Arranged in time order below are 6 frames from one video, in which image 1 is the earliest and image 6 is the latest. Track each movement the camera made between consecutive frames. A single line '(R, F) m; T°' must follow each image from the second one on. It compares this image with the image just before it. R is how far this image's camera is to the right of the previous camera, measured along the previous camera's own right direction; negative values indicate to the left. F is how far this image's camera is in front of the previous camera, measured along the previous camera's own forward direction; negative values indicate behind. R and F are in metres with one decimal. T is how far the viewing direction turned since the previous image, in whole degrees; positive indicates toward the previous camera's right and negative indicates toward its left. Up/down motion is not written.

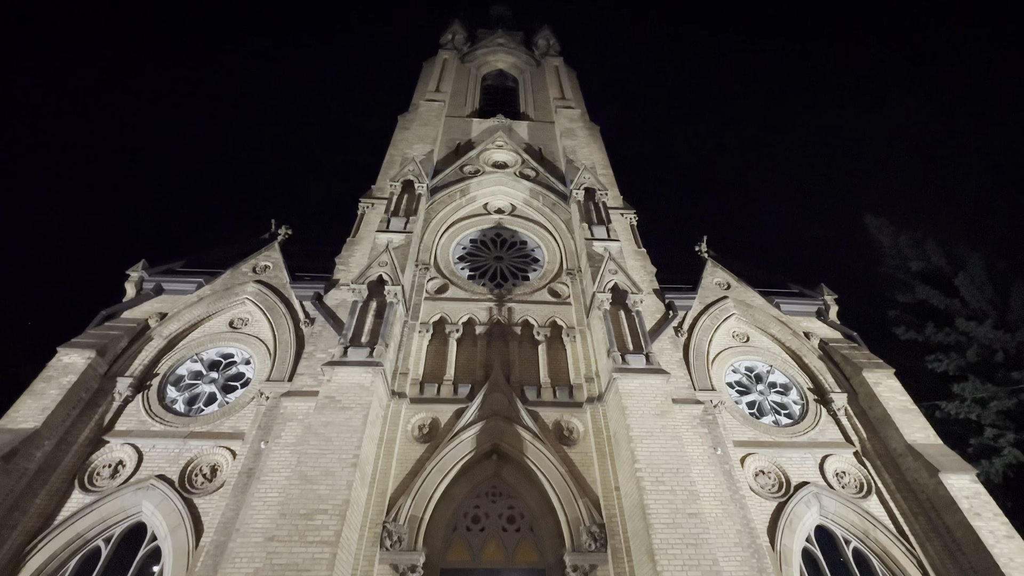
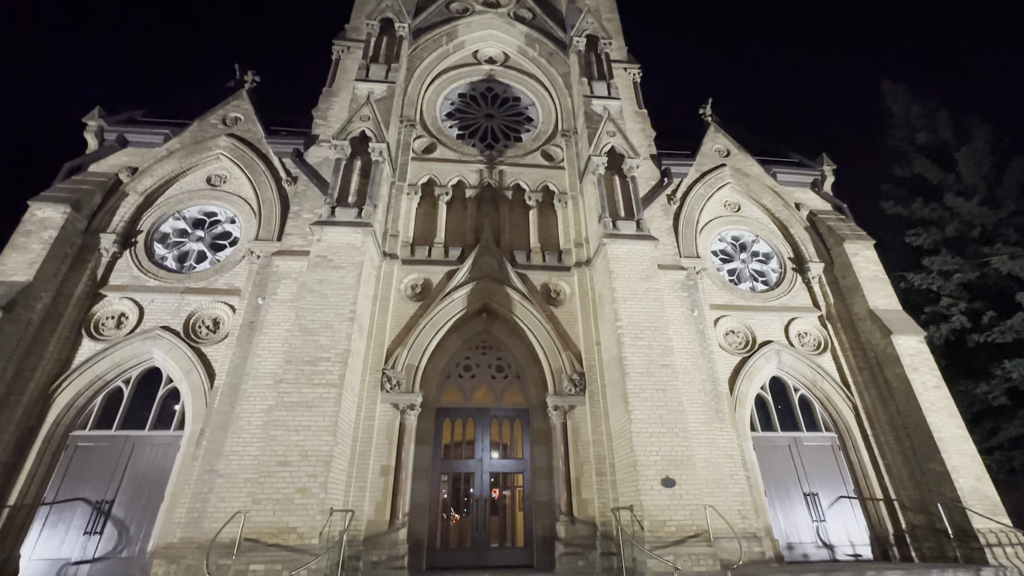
(-0.1, +0.1) m; +2°
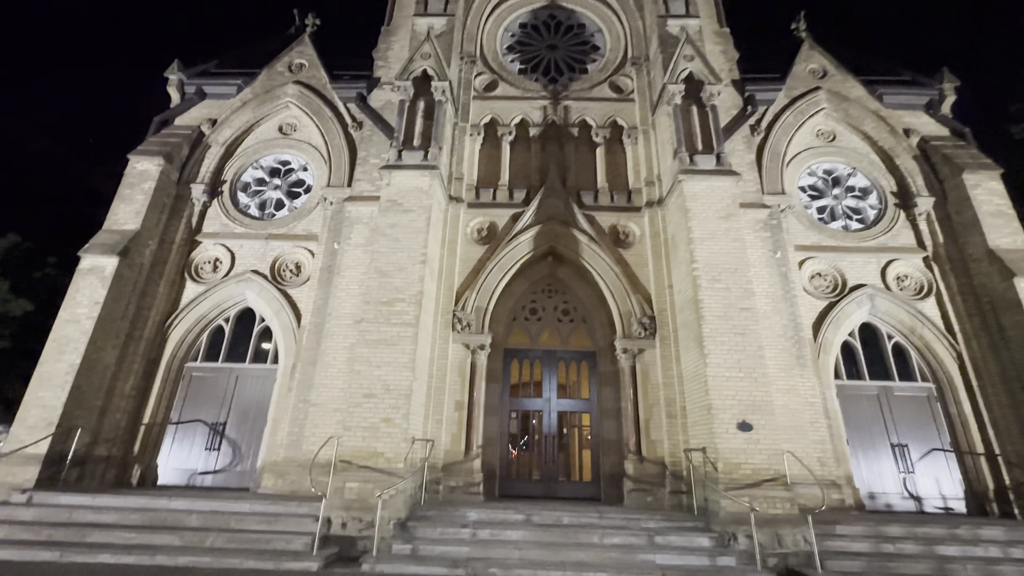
(-0.3, +0.1) m; -7°
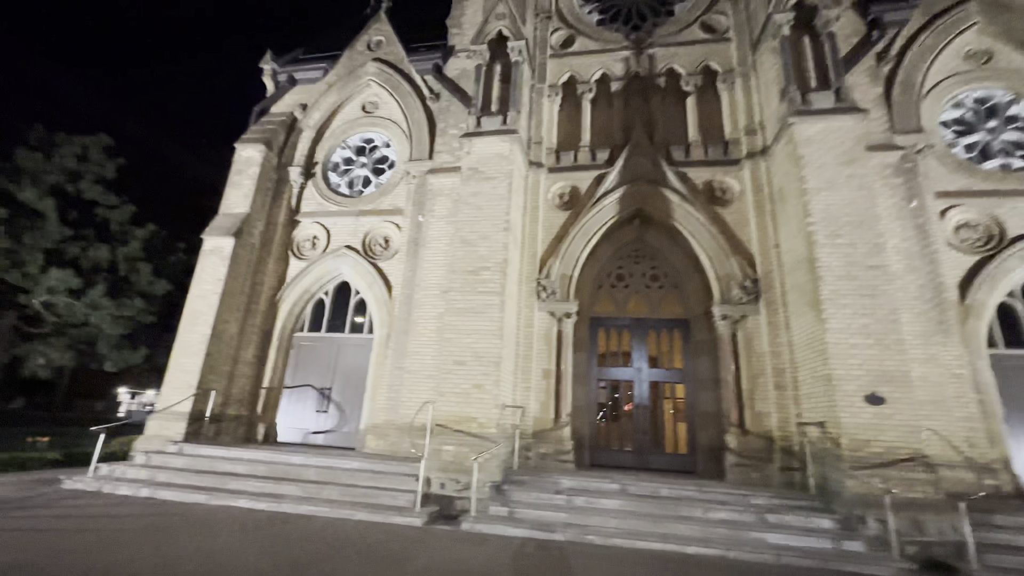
(-0.2, +0.2) m; -10°
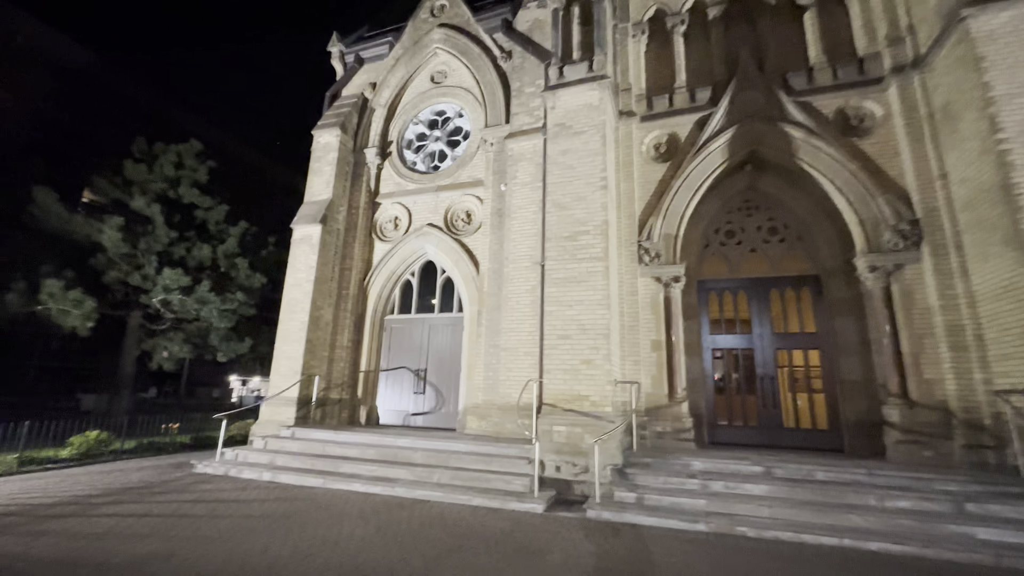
(-0.7, +0.7) m; -8°
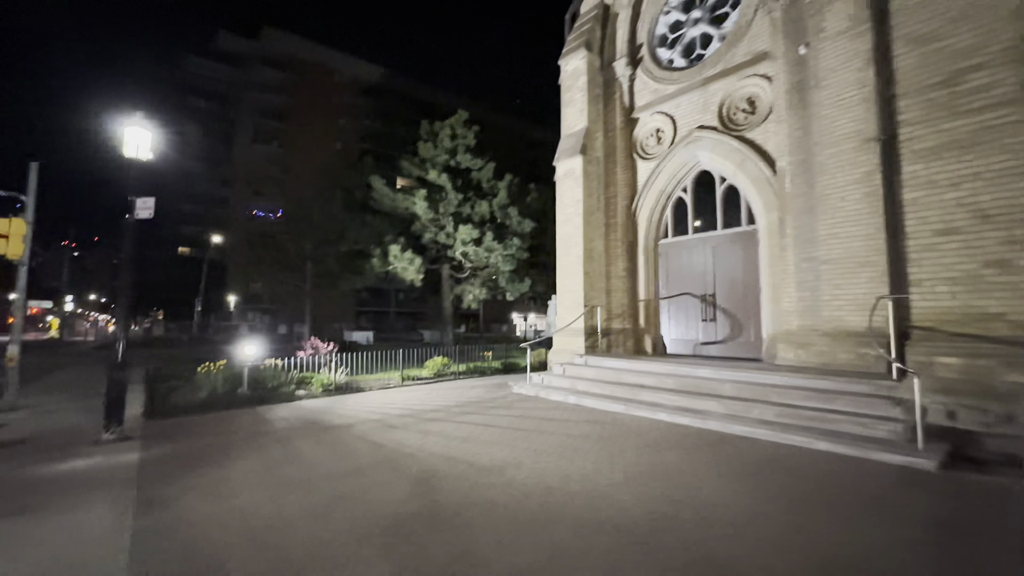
(-0.8, +0.5) m; -31°
